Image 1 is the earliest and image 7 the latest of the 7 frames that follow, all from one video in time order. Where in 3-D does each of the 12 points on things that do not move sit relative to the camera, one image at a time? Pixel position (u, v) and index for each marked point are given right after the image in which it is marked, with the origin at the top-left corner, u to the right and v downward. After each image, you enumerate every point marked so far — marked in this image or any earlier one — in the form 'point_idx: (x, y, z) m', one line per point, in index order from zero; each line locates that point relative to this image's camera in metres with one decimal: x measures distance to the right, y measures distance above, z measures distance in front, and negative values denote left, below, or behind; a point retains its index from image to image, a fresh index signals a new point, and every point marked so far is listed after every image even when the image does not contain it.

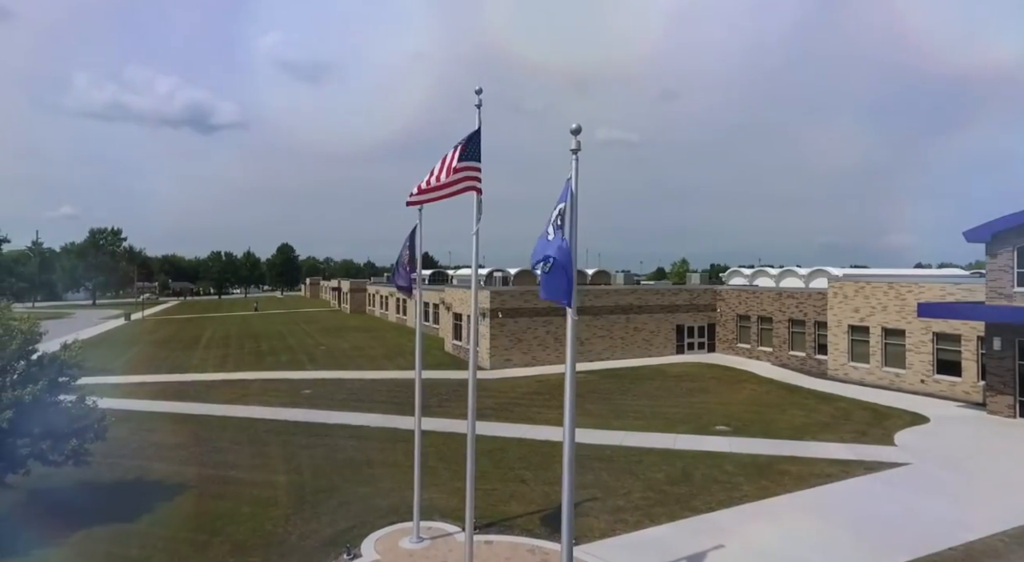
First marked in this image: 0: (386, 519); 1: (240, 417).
0: (-2.4, -4.6, +12.8) m
1: (-7.2, -3.6, +17.6) m
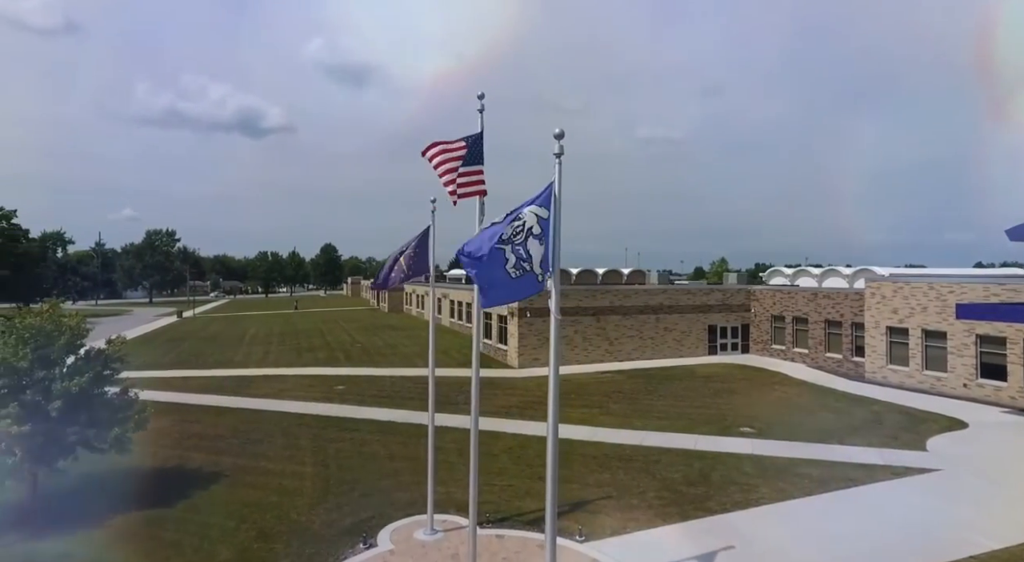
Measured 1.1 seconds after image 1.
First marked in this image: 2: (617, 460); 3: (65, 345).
0: (-2.2, -4.6, +13.3) m
1: (-6.6, -3.6, +18.5) m
2: (+2.5, -4.2, +15.6) m
3: (-8.9, -1.3, +13.3) m
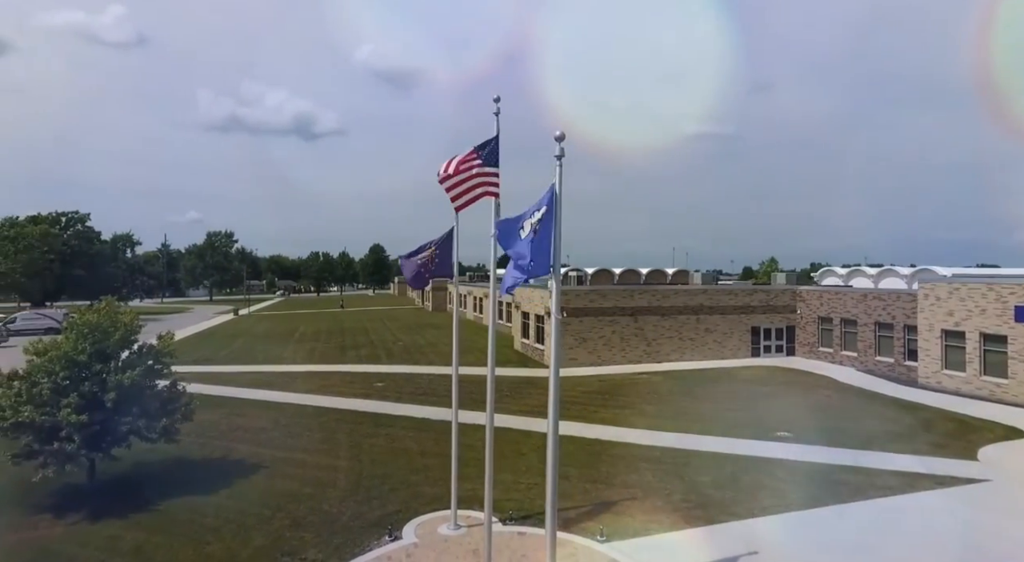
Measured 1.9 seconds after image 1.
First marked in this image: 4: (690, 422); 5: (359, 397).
0: (-1.7, -4.6, +13.6) m
1: (-5.7, -3.6, +19.2) m
2: (+3.1, -4.2, +15.5) m
3: (-8.4, -1.3, +14.2) m
4: (+4.8, -3.8, +18.0) m
5: (-4.6, -3.5, +19.9) m
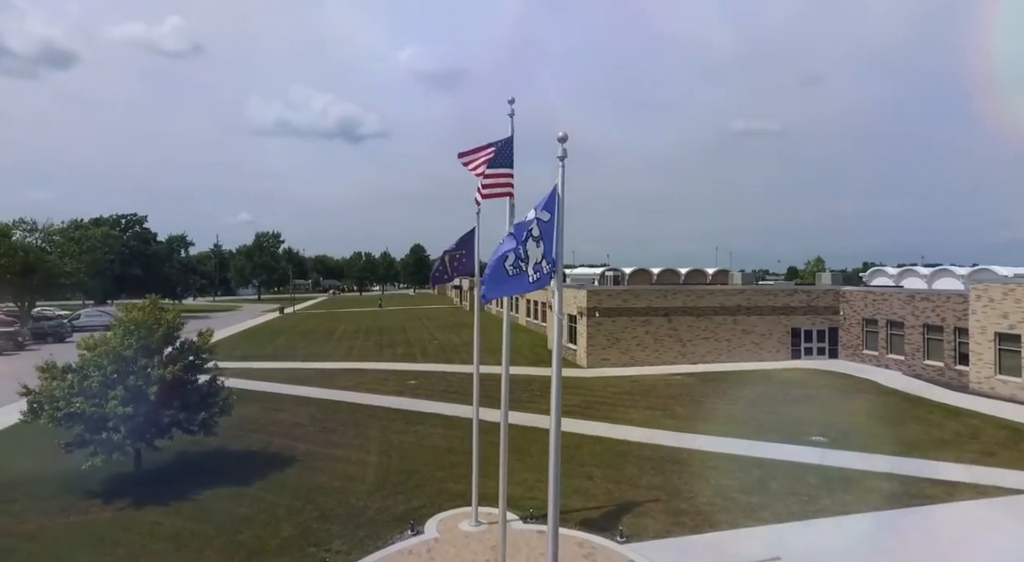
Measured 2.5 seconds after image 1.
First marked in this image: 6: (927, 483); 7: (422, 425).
0: (-1.2, -4.6, +13.8) m
1: (-4.8, -3.6, +19.7) m
2: (+3.7, -4.2, +15.4) m
3: (-7.9, -1.3, +14.9) m
4: (+5.6, -3.8, +17.7) m
5: (-3.6, -3.5, +20.3) m
6: (+8.8, -4.3, +14.1) m
7: (-2.4, -3.9, +17.9) m
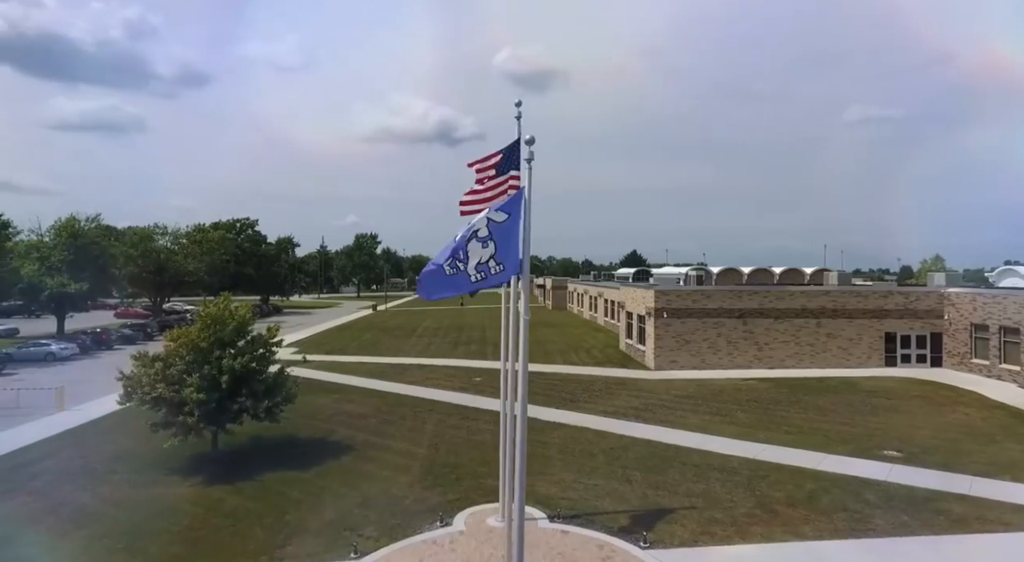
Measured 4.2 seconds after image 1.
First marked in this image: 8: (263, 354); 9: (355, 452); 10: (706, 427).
0: (-0.6, -4.6, +14.1) m
1: (-3.0, -3.6, +20.5) m
2: (+4.6, -4.2, +14.7) m
3: (-6.9, -1.2, +16.4) m
4: (+6.9, -3.8, +16.7) m
5: (-1.7, -3.5, +20.9) m
6: (+9.4, -4.3, +12.6) m
7: (-1.0, -3.9, +18.3) m
8: (-6.3, -1.8, +16.8) m
9: (-4.0, -4.3, +16.7) m
10: (+5.1, -3.8, +17.2) m
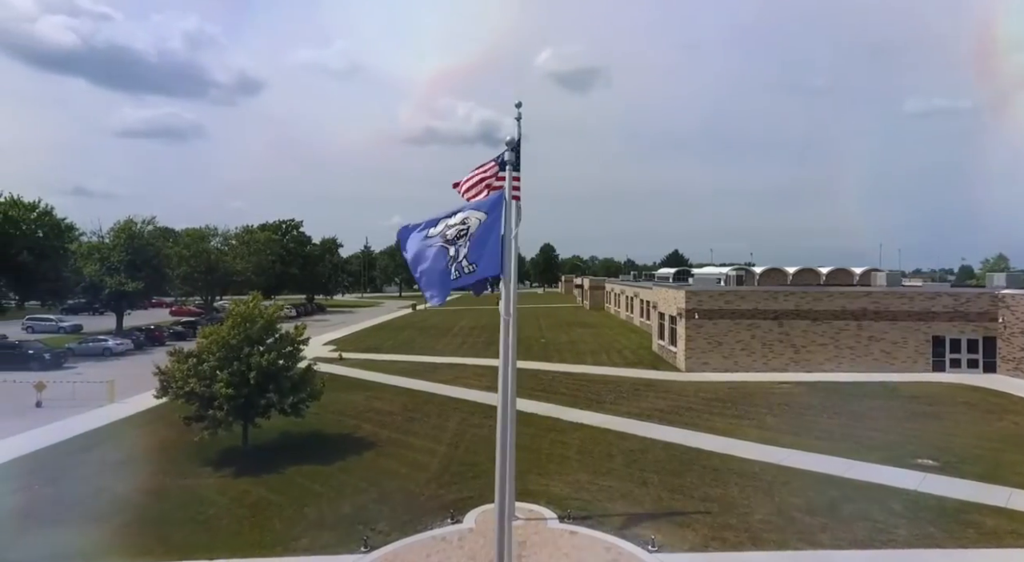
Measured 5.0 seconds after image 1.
0: (-0.3, -4.6, +14.2) m
1: (-2.1, -3.6, +20.7) m
2: (+4.9, -4.2, +14.3) m
3: (-6.4, -1.2, +17.0) m
4: (+7.3, -3.8, +16.1) m
5: (-0.9, -3.4, +21.1) m
6: (+9.5, -4.3, +11.8) m
7: (-0.3, -3.9, +18.4) m
8: (-5.7, -1.8, +17.3) m
9: (-3.4, -4.3, +17.0) m
10: (+5.6, -3.8, +16.8) m
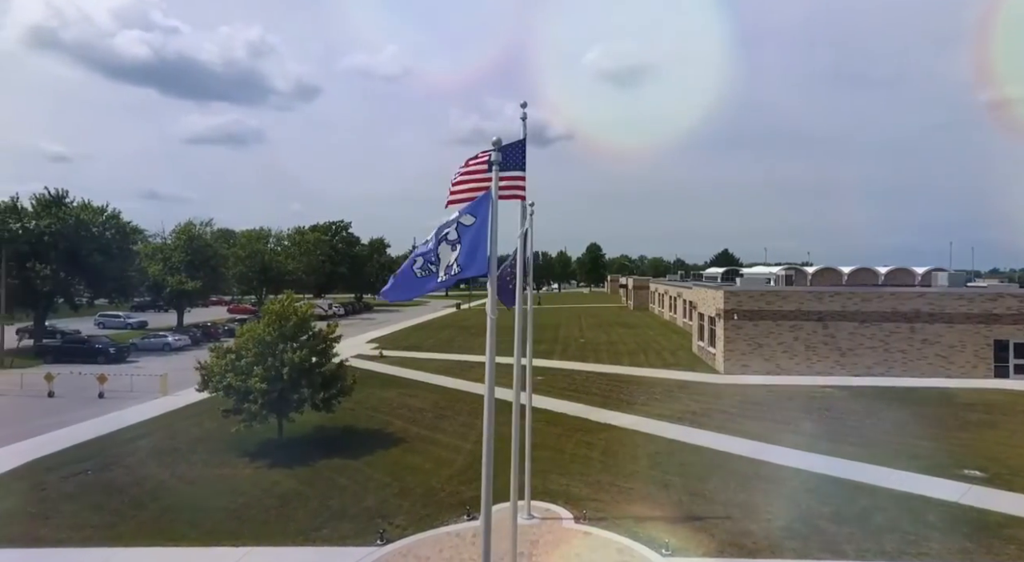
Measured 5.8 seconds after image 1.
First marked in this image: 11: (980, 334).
0: (+0.1, -4.5, +14.1) m
1: (-1.1, -3.5, +20.8) m
2: (+5.3, -4.2, +13.8) m
3: (-5.7, -1.1, +17.5) m
4: (+7.9, -3.8, +15.3) m
5: (+0.2, -3.4, +21.0) m
6: (+9.7, -4.3, +10.8) m
7: (+0.4, -3.8, +18.3) m
8: (-5.0, -1.8, +17.7) m
9: (-2.8, -4.2, +17.3) m
10: (+6.2, -3.8, +16.2) m
11: (+13.8, -1.5, +19.5) m
